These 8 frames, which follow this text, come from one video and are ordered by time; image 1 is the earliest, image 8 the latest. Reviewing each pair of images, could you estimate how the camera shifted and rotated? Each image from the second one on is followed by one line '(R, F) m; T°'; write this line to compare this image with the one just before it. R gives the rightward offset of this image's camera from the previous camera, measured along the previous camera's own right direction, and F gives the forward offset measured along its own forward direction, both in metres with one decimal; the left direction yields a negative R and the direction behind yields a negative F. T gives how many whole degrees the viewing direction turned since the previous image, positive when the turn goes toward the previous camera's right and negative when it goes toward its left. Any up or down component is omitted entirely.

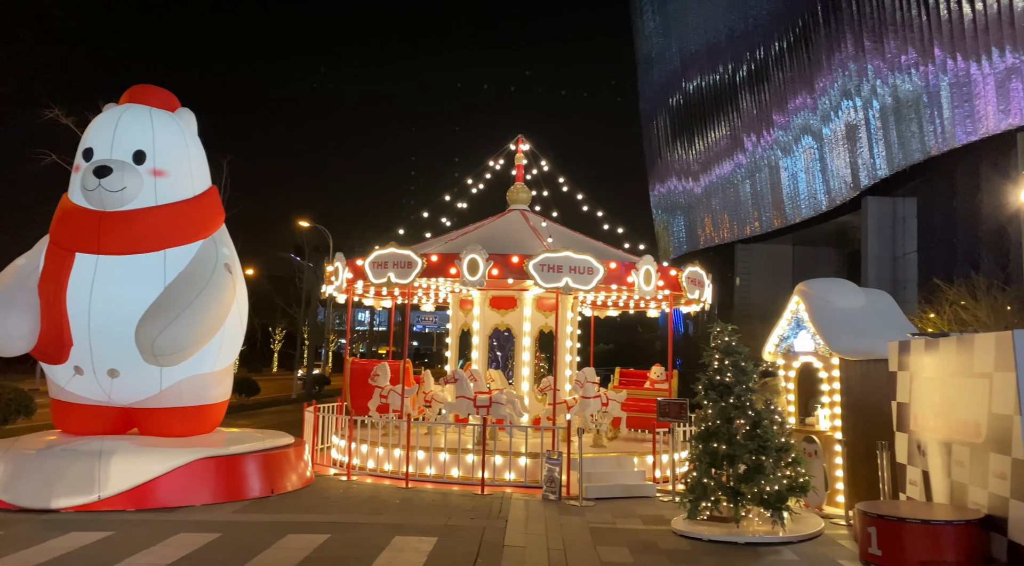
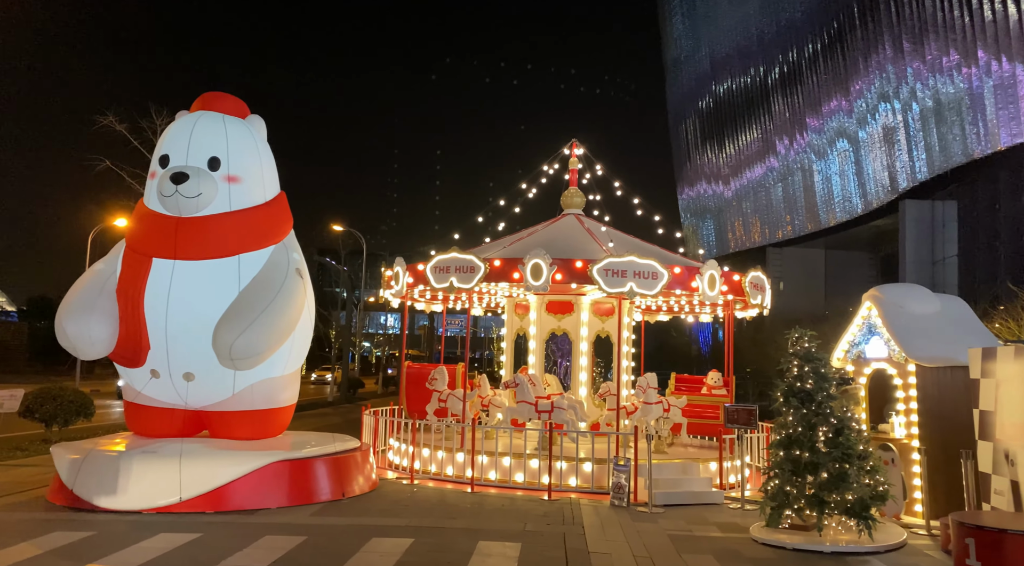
(-0.5, 0.0) m; -2°
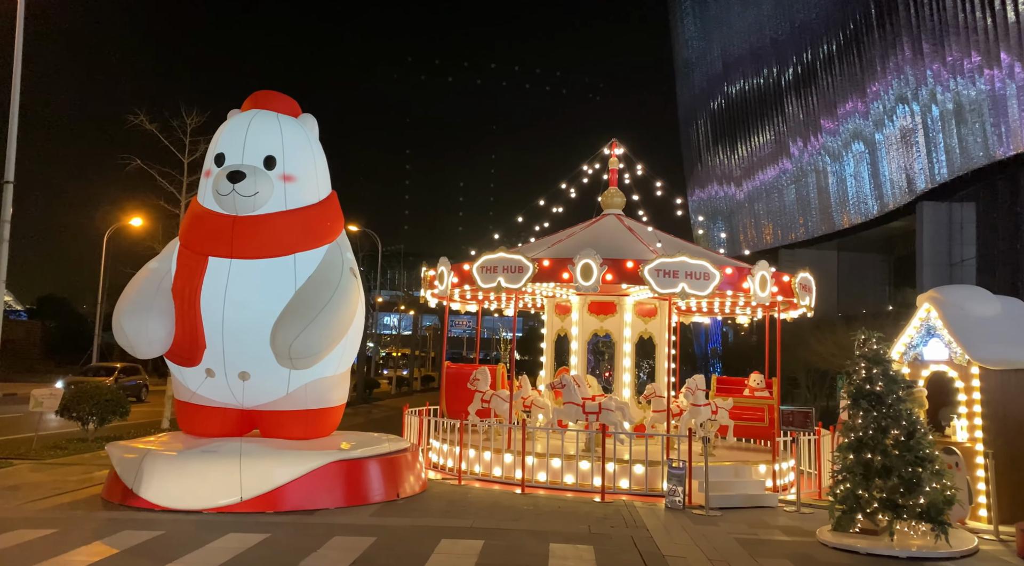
(-0.6, +0.1) m; -1°
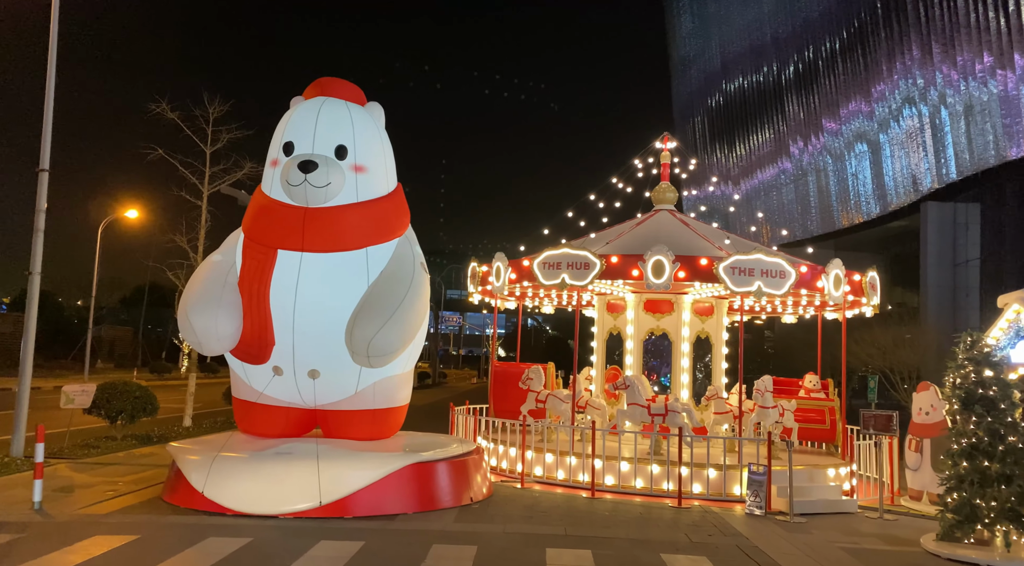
(-1.0, +0.3) m; +1°
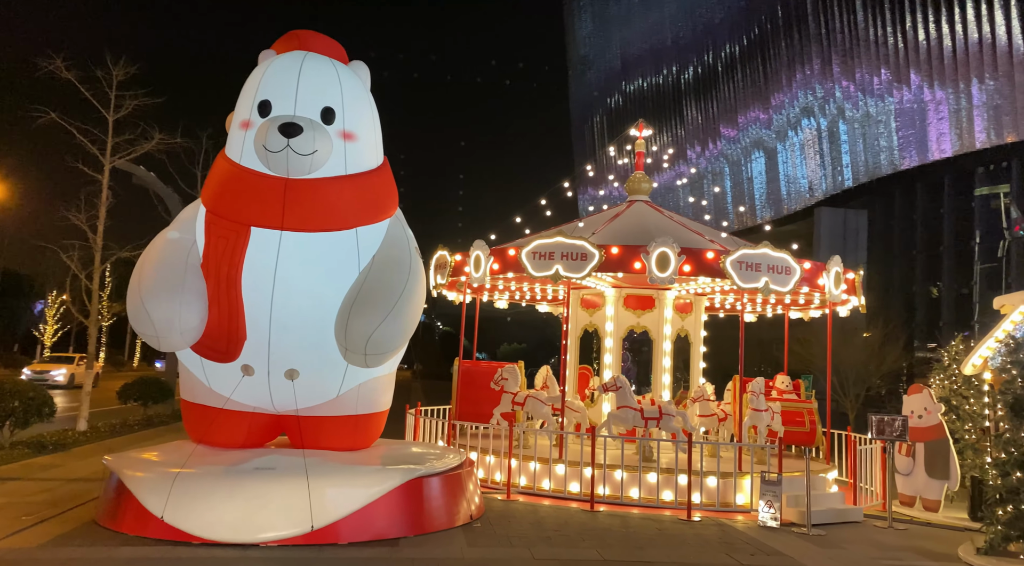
(-1.2, +1.0) m; +8°
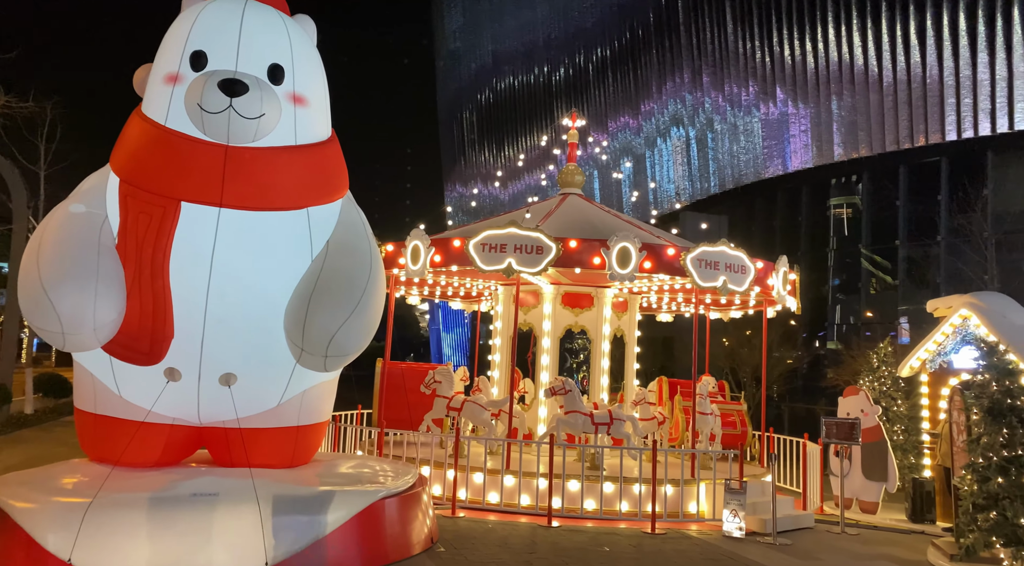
(-1.0, +0.9) m; +10°
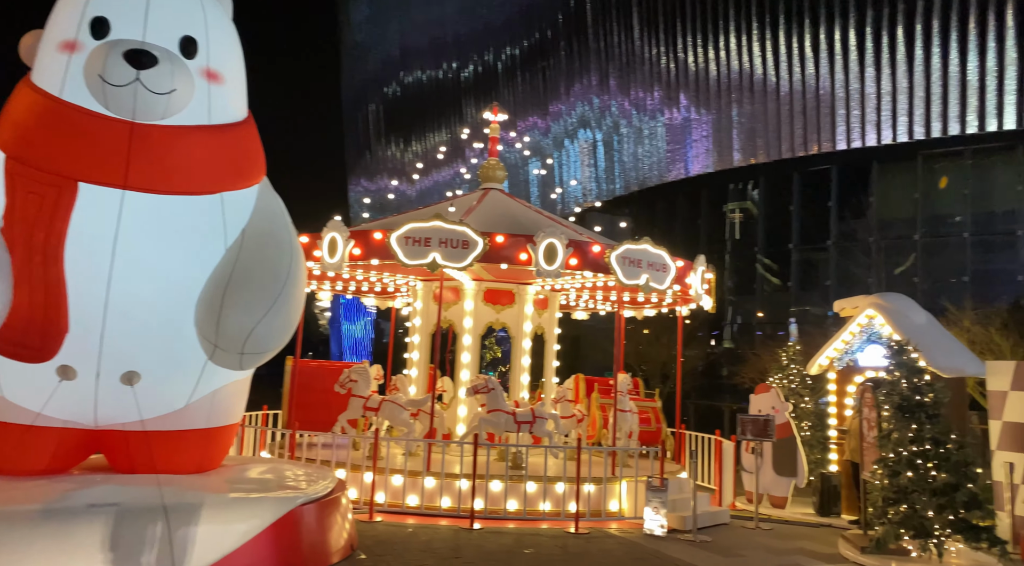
(-0.2, +0.2) m; +7°
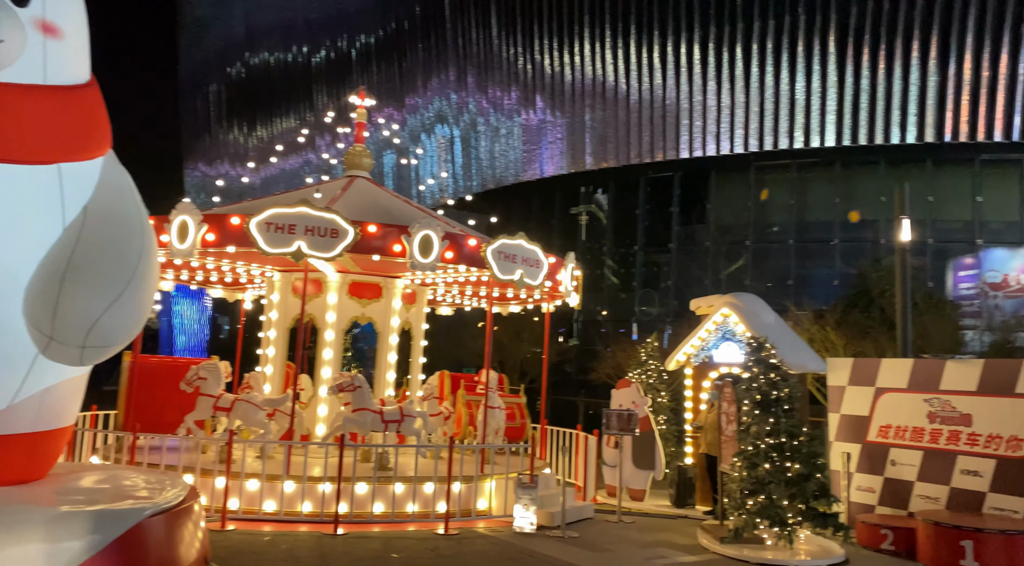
(-0.2, +0.3) m; +11°
